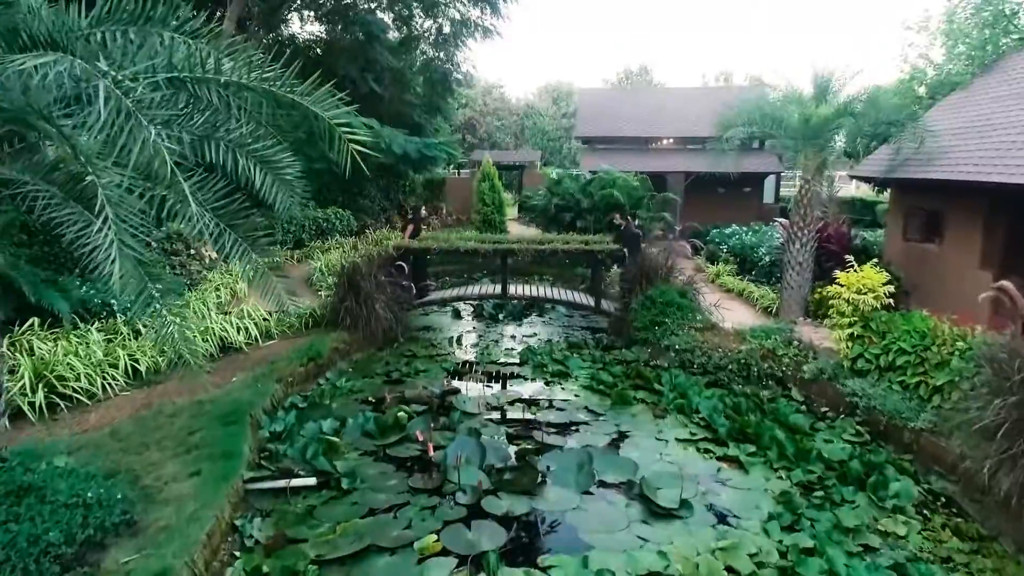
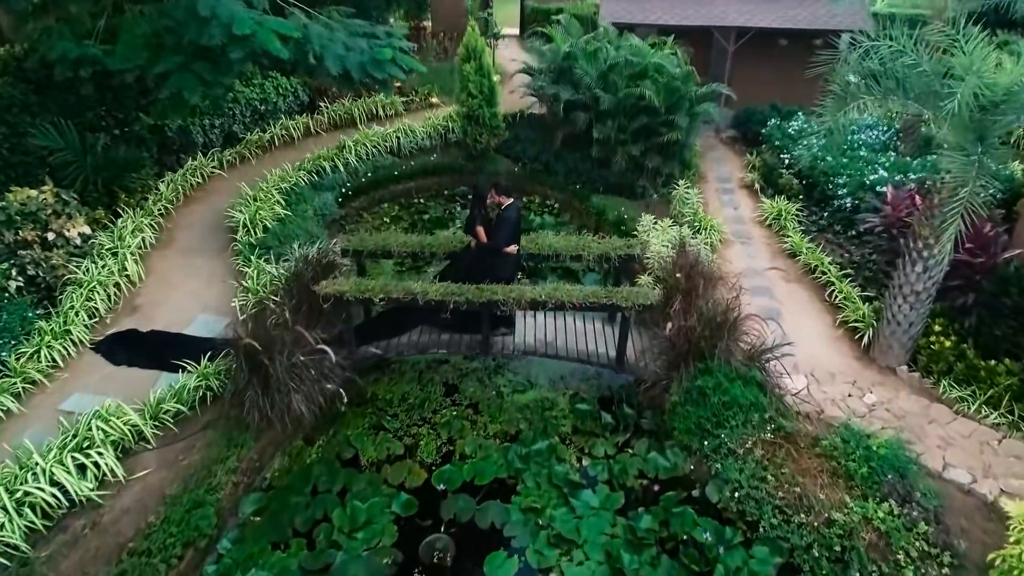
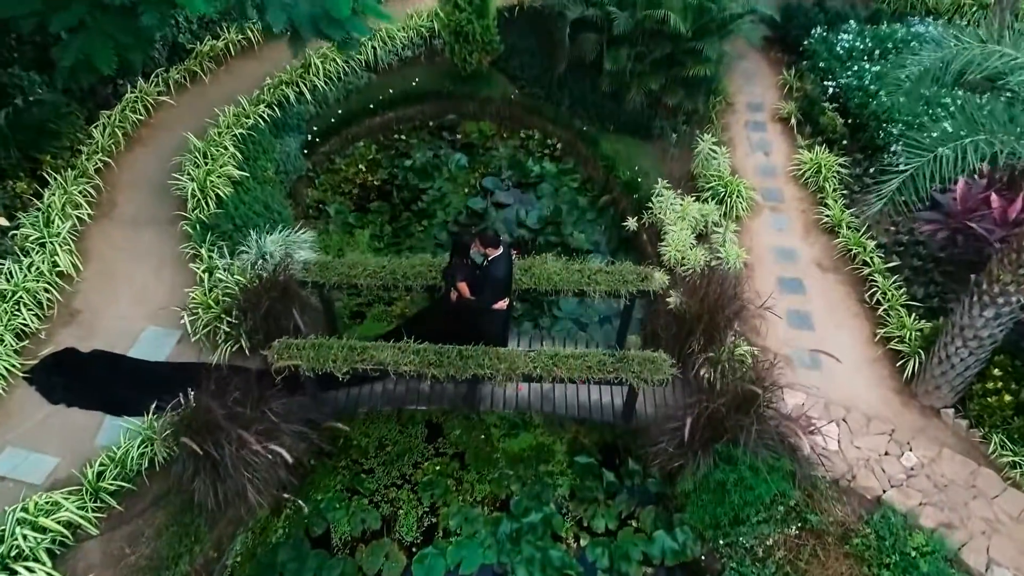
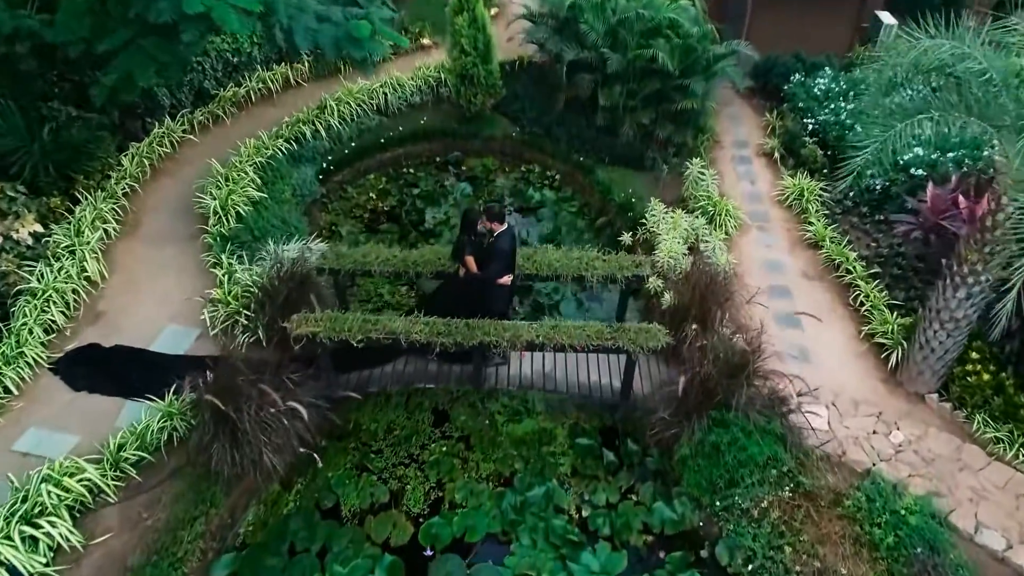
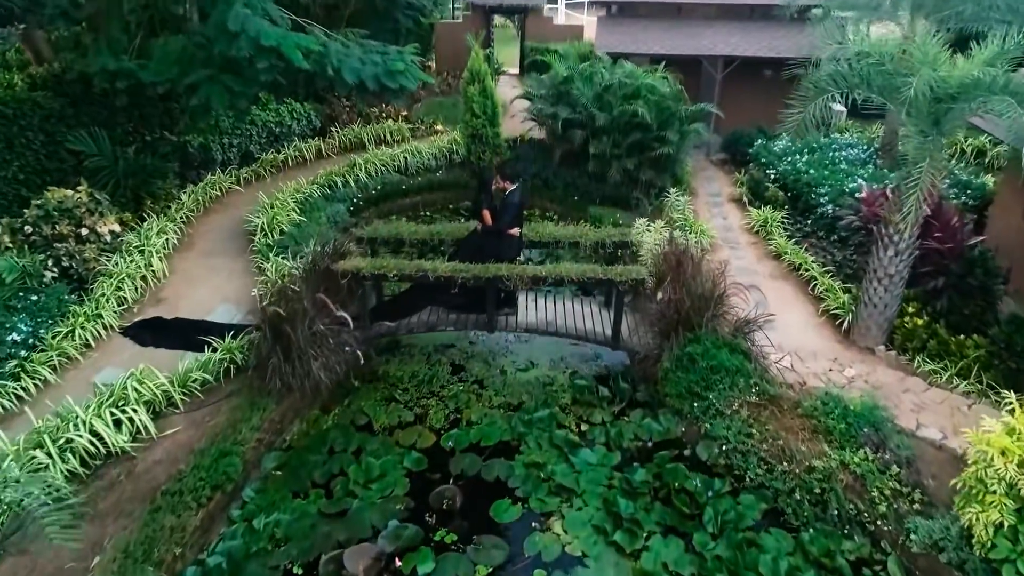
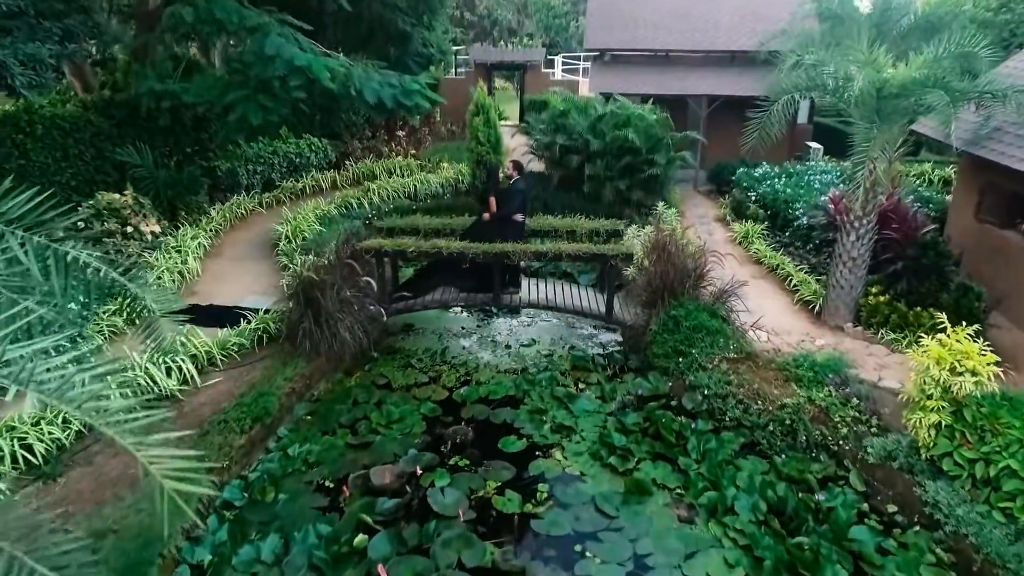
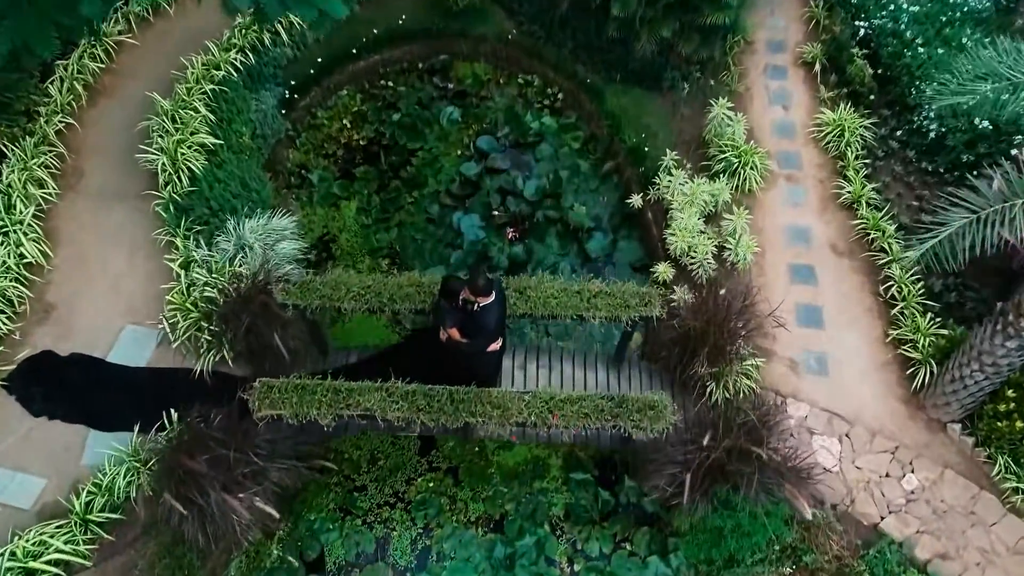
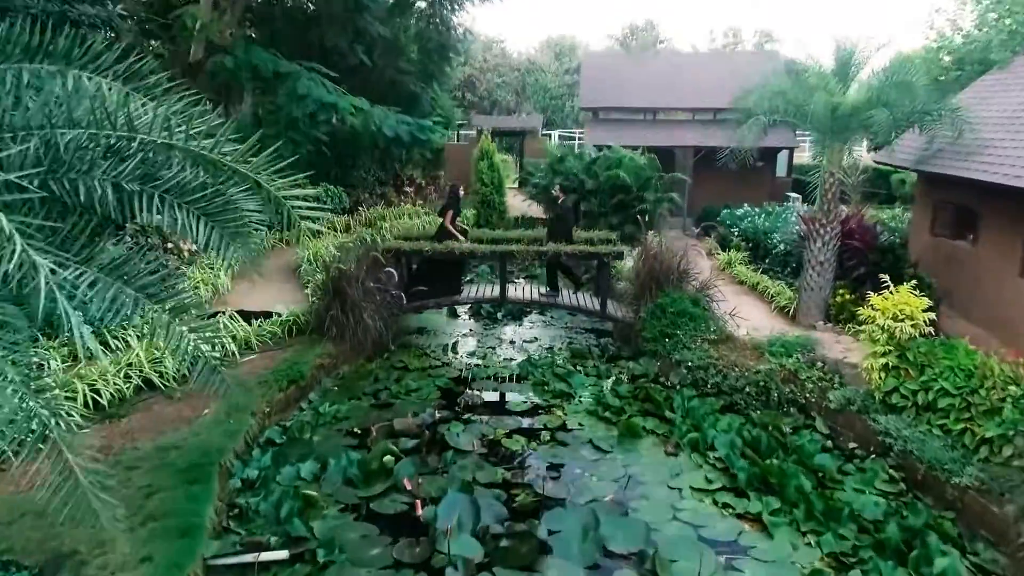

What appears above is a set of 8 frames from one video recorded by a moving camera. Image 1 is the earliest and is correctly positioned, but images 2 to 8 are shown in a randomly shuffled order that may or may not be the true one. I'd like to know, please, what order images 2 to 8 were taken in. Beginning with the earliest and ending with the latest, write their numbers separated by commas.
8, 6, 5, 2, 4, 3, 7
